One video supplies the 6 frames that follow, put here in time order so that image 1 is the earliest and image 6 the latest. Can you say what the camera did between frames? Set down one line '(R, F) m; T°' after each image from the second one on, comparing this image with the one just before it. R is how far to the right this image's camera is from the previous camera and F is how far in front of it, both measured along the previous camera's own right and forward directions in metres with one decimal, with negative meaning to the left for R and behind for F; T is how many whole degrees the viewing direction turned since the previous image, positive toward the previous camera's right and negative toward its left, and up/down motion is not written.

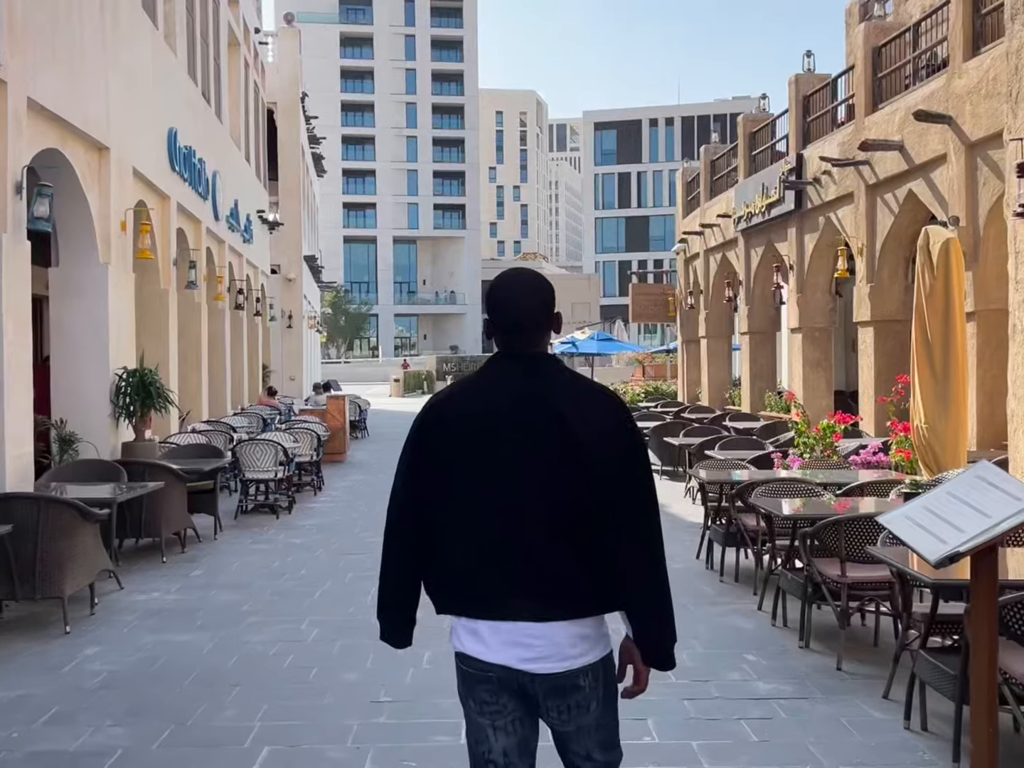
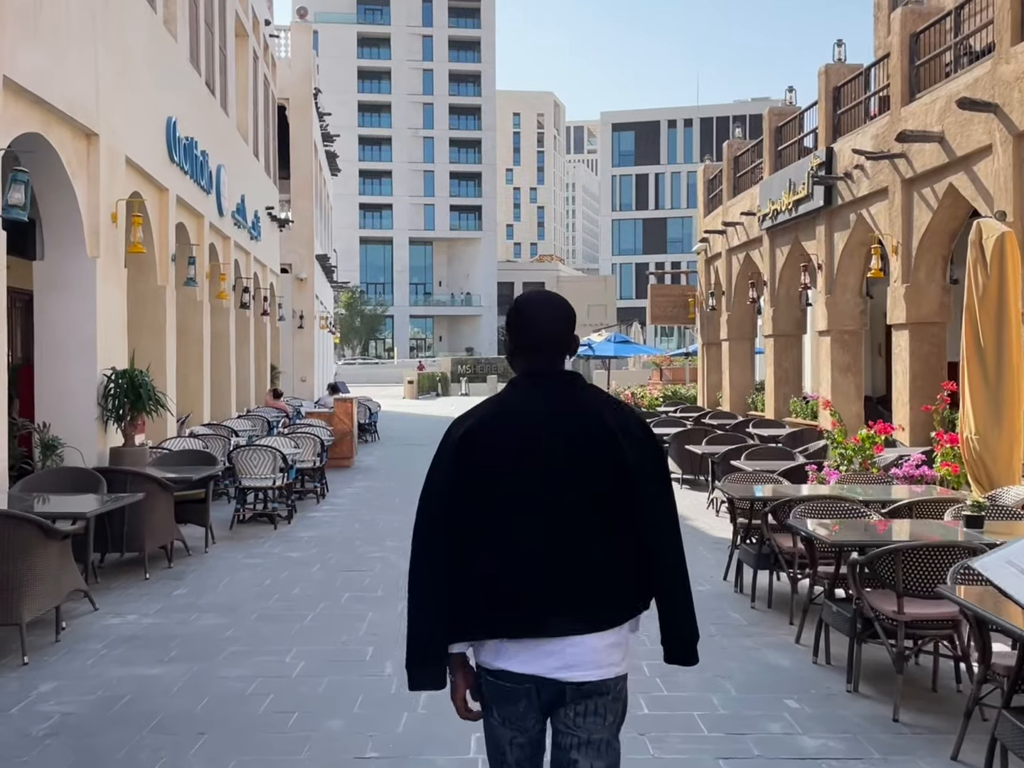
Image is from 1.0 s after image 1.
(0.0, +0.7) m; -1°
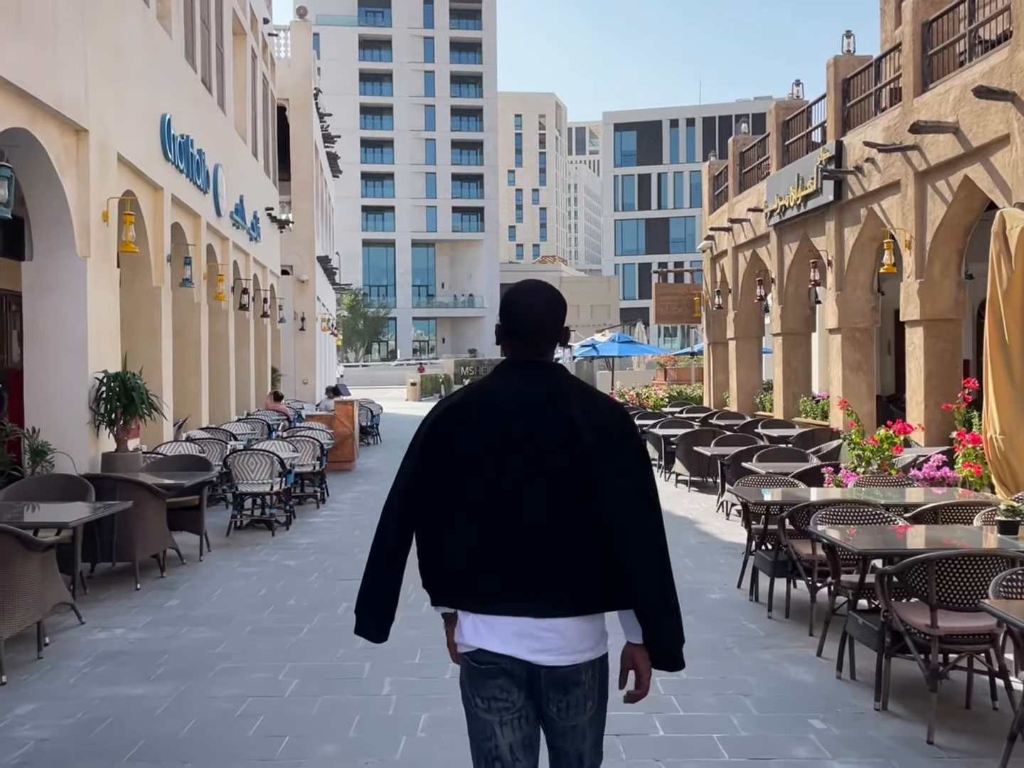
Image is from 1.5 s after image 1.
(0.0, +0.3) m; 0°
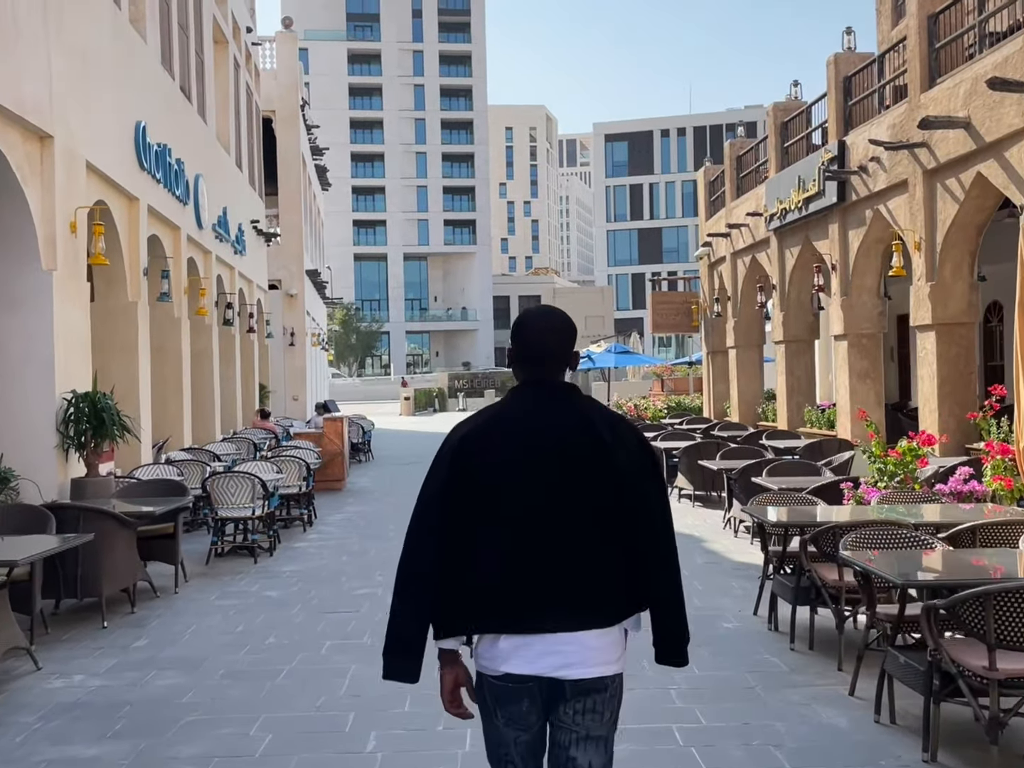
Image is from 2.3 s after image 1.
(0.0, +0.6) m; 0°
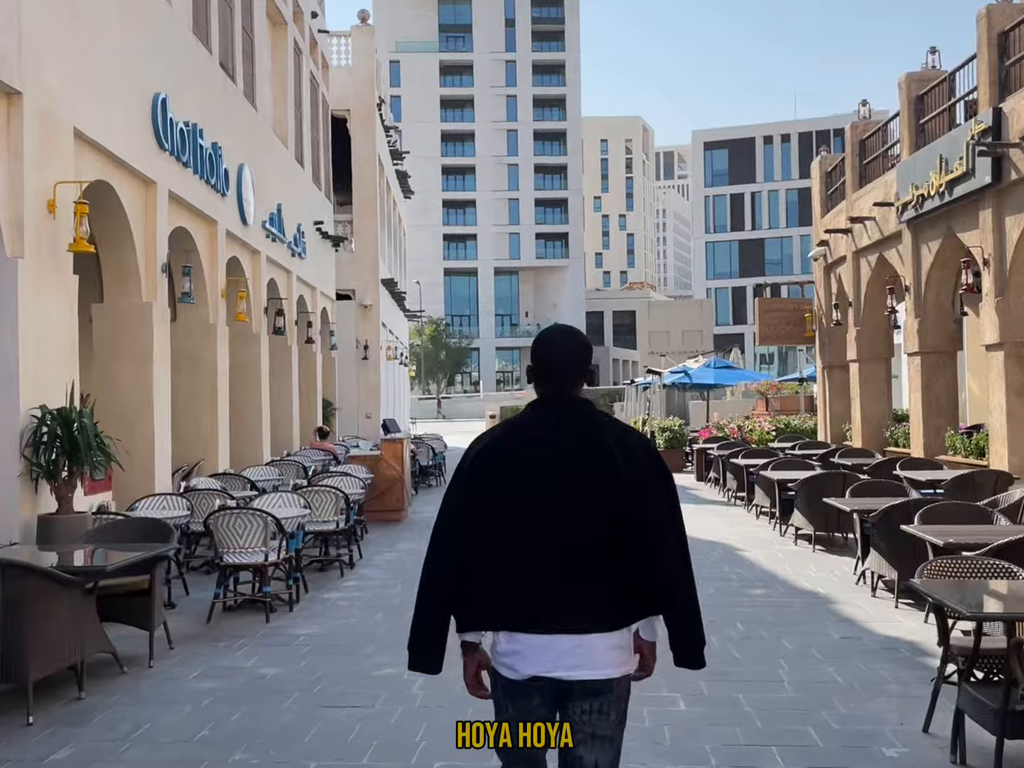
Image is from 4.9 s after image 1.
(+0.2, +2.1) m; -5°
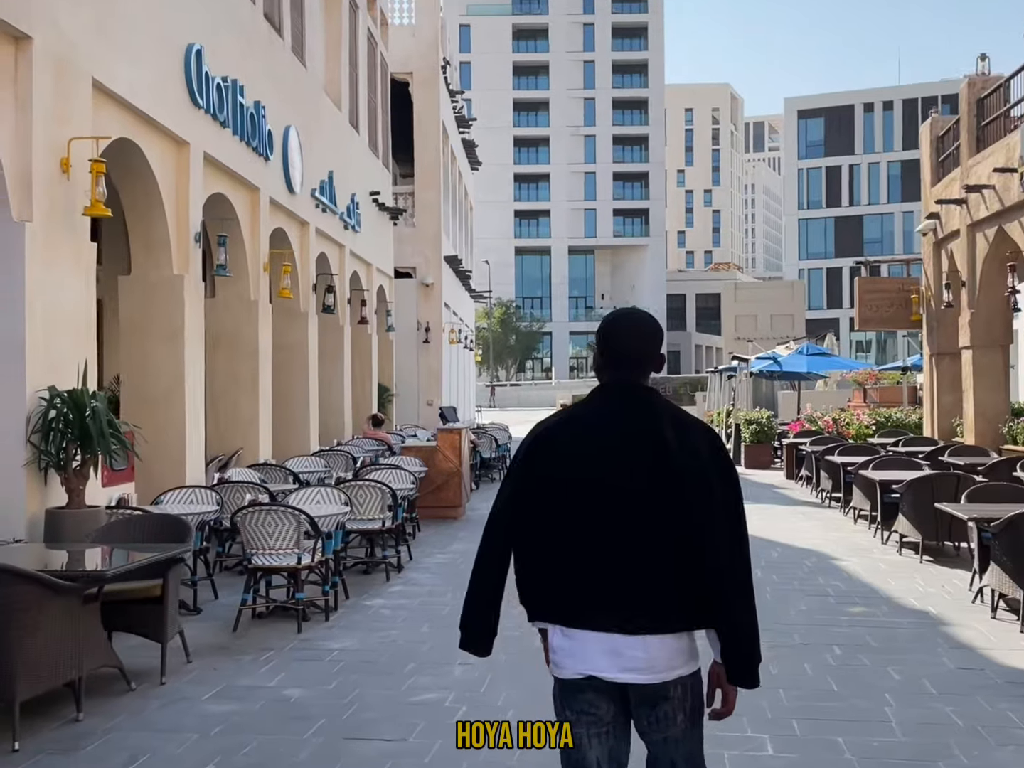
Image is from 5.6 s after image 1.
(+0.1, +1.0) m; -5°
